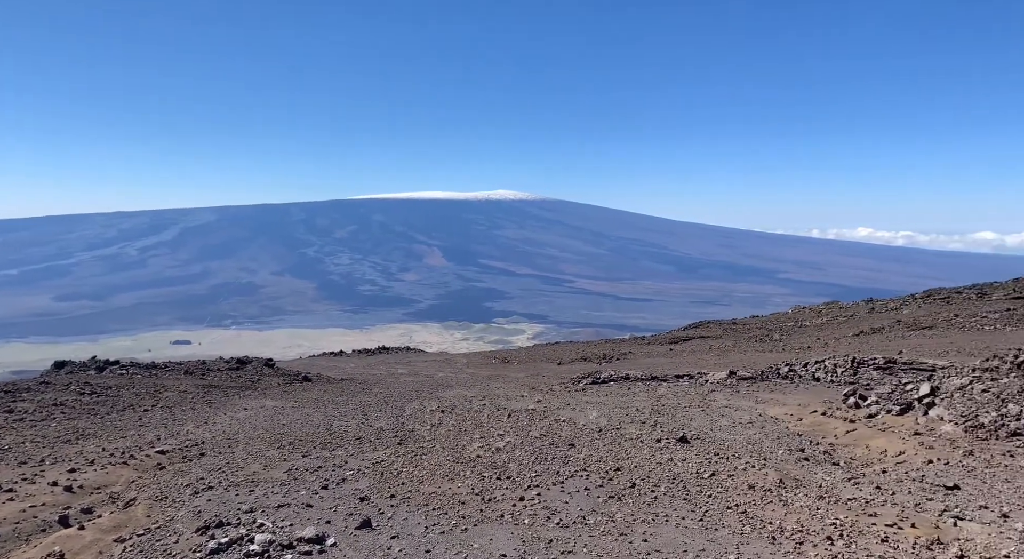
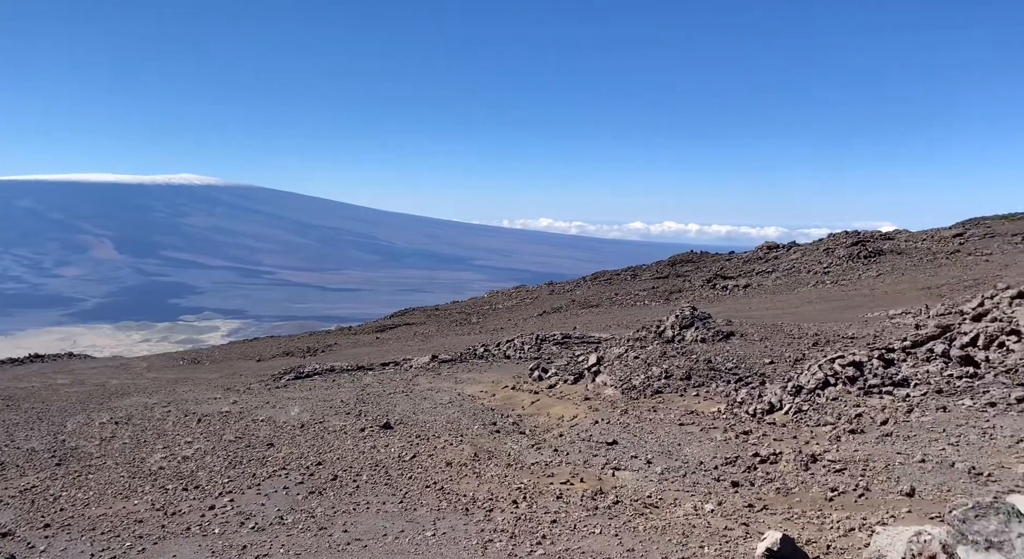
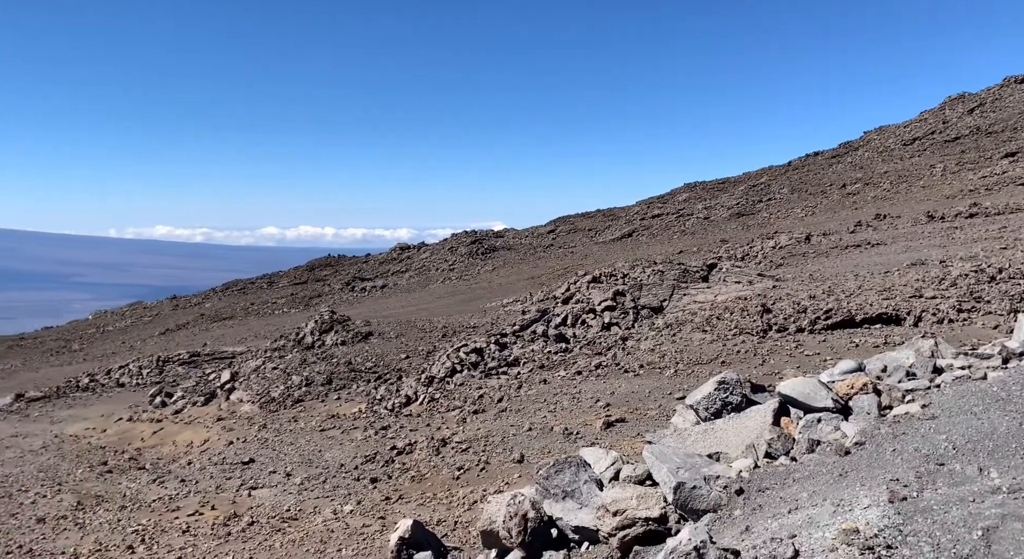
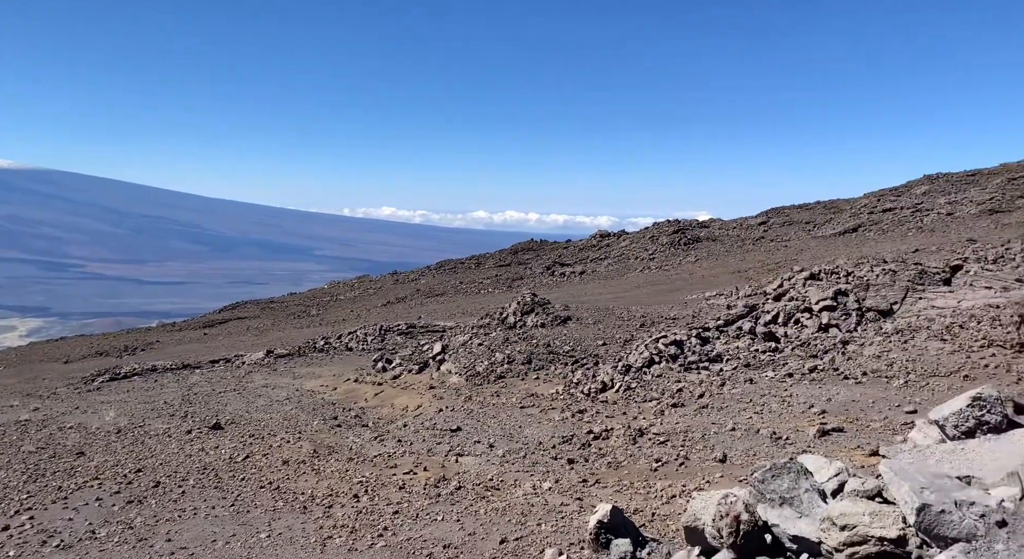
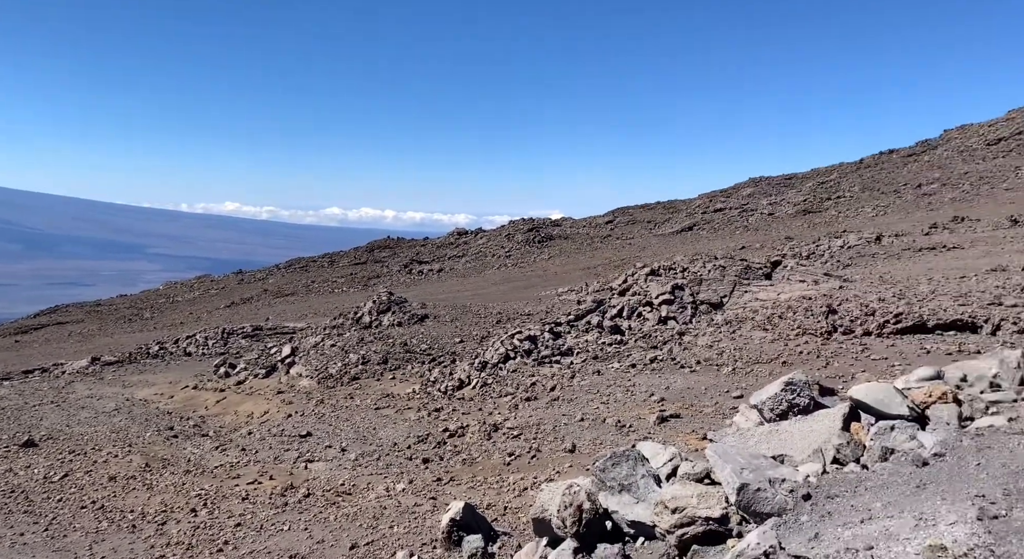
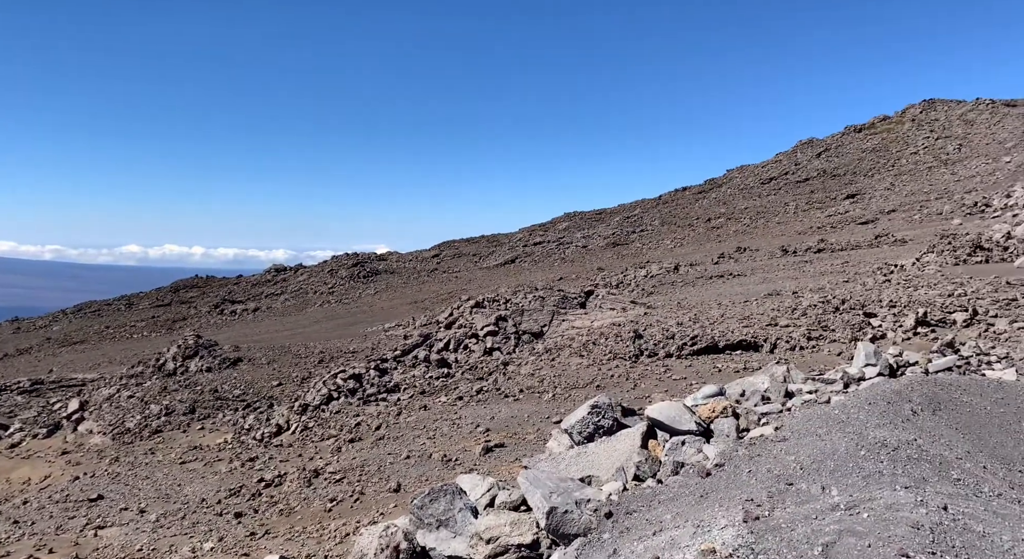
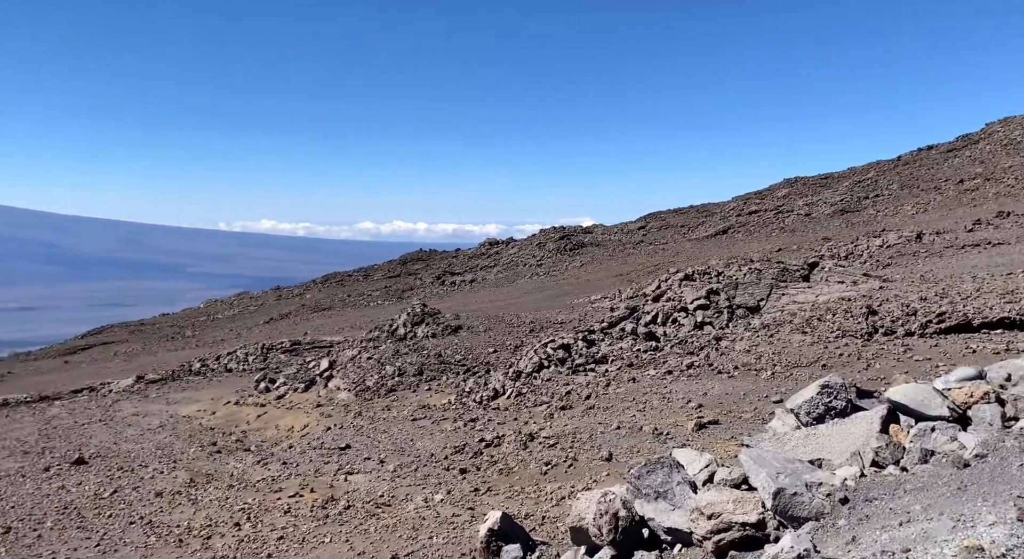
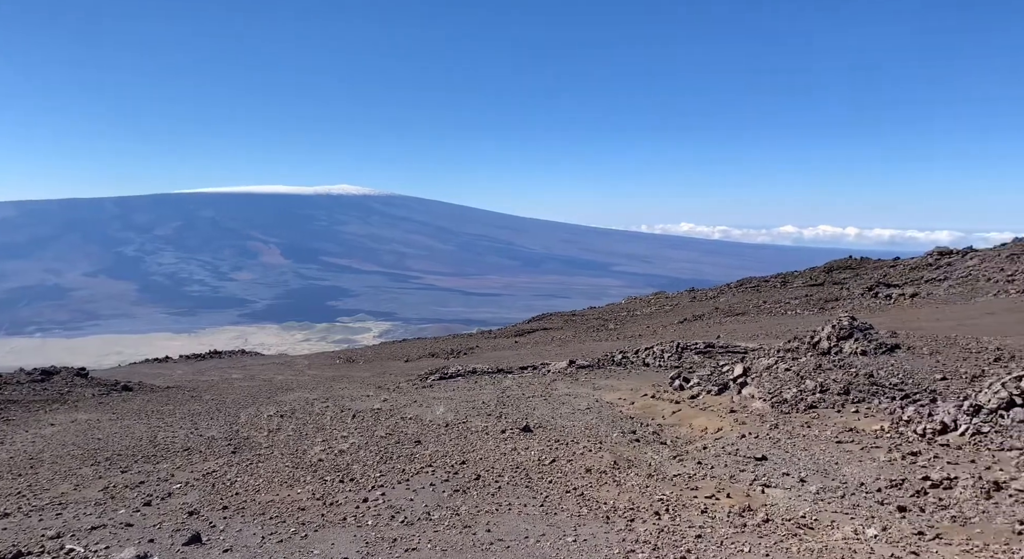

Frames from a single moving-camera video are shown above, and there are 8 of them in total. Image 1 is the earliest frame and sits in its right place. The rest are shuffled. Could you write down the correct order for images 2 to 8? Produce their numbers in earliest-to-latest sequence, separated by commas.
8, 2, 4, 5, 6, 3, 7
